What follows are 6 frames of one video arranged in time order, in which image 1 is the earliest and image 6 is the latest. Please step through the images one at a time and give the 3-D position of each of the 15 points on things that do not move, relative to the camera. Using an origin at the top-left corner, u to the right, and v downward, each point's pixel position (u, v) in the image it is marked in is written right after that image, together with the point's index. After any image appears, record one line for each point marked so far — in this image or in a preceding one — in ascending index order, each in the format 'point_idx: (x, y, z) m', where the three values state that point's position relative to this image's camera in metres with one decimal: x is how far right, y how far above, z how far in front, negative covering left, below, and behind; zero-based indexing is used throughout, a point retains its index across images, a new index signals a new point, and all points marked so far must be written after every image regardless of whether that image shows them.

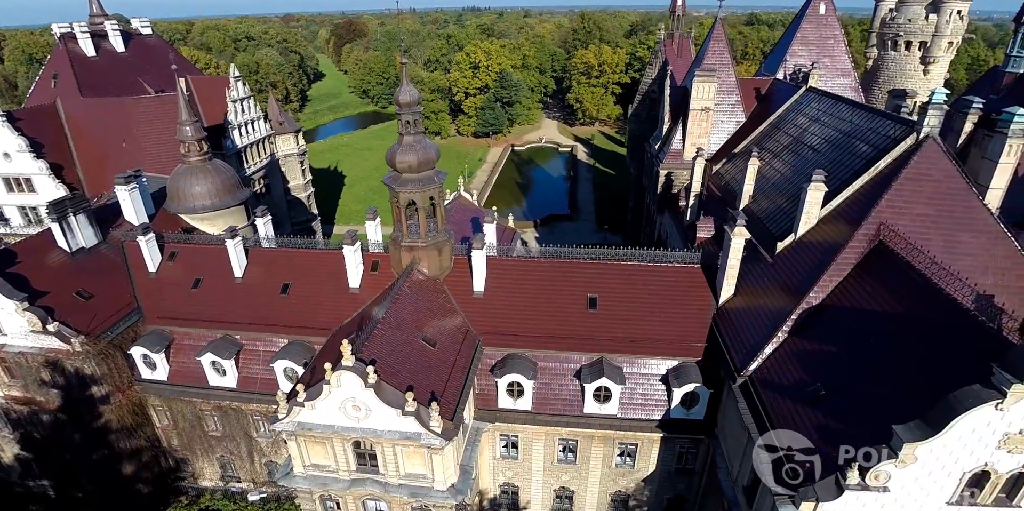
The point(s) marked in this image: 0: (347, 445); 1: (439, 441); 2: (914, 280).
0: (-5.7, -6.6, +19.3) m
1: (-2.4, -6.1, +18.3) m
2: (+12.8, -0.8, +17.7) m
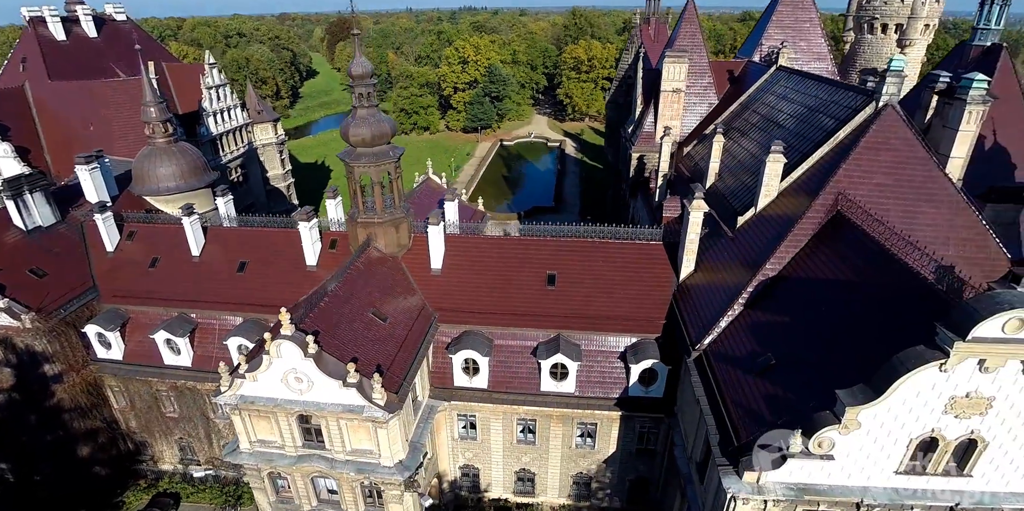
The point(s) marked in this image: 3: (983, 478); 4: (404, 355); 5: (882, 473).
0: (-7.5, -5.6, +18.9) m
1: (-4.2, -5.1, +17.9) m
2: (+11.0, +0.3, +17.2) m
3: (+12.5, -5.9, +14.8) m
4: (-3.9, -3.5, +19.9) m
5: (+9.8, -5.8, +14.7) m
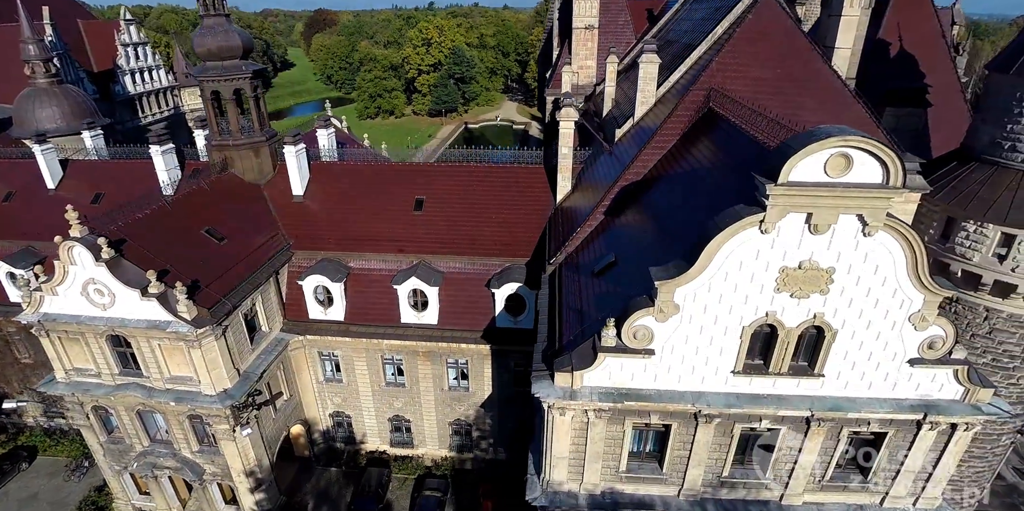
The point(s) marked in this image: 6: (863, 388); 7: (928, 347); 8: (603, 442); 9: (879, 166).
0: (-12.6, -2.6, +17.1) m
1: (-9.3, -2.1, +16.0) m
2: (+5.8, +3.3, +15.2) m
3: (+7.4, -2.8, +12.5) m
4: (-9.0, -0.6, +18.0) m
5: (+4.6, -2.7, +12.5) m
6: (+7.9, -3.0, +12.6) m
7: (+9.0, -2.0, +12.0) m
8: (+2.2, -4.5, +13.4) m
9: (+6.7, +1.6, +10.1) m
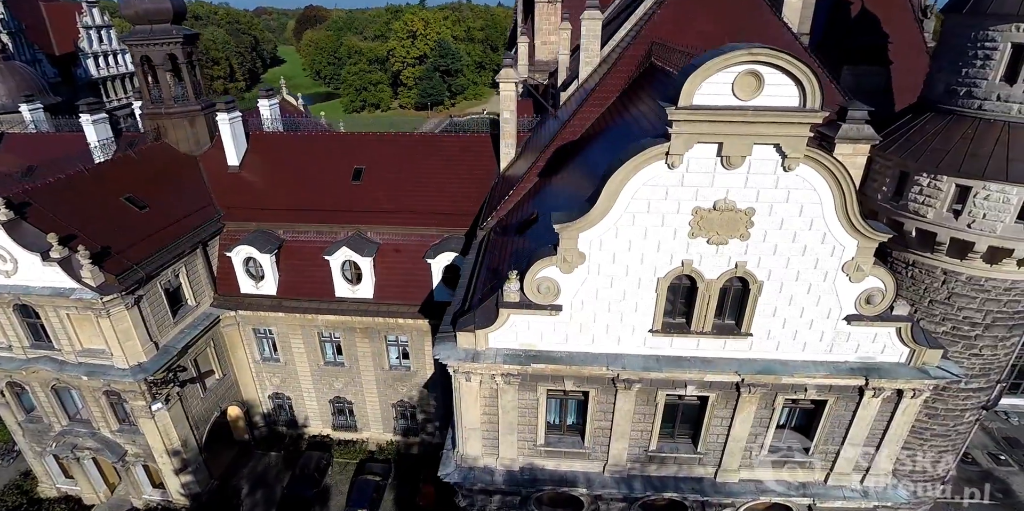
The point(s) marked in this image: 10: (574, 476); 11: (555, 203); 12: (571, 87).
0: (-14.6, -1.6, +16.2) m
1: (-11.4, -1.1, +15.1) m
2: (+3.8, +4.4, +14.1) m
3: (+5.3, -1.7, +11.4) m
4: (-11.0, +0.4, +17.1) m
5: (+2.5, -1.6, +11.4) m
6: (+5.8, -1.9, +11.5) m
7: (+6.9, -0.9, +10.9) m
8: (+0.1, -3.4, +12.3) m
9: (+4.5, +2.7, +9.0) m
10: (+1.4, -5.2, +13.0) m
11: (+1.1, +1.2, +13.5) m
12: (+2.1, +5.7, +18.9) m
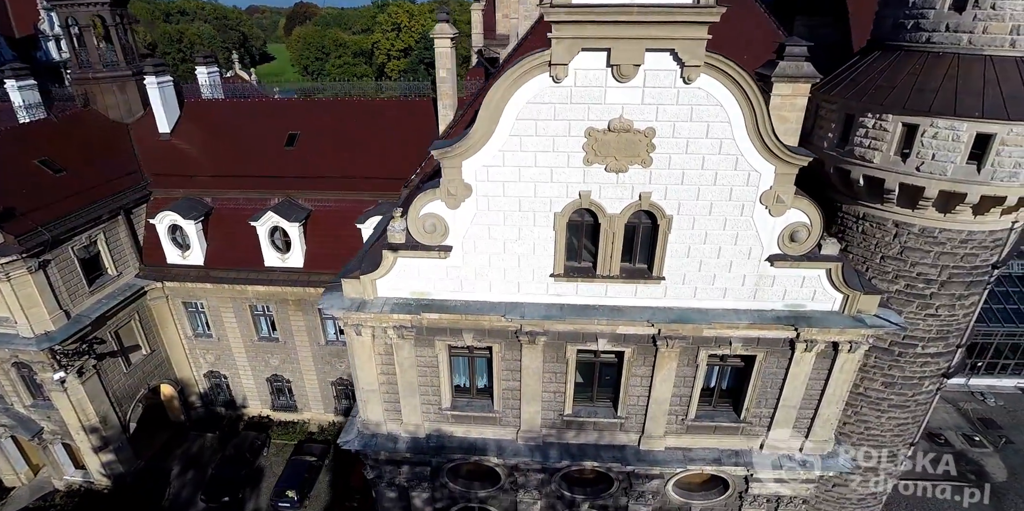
0: (-16.6, -0.6, +15.3) m
1: (-13.4, 0.0, +14.2) m
2: (+1.7, +5.5, +13.1) m
3: (+3.2, -0.6, +10.3) m
4: (-13.0, +1.5, +16.2) m
5: (+0.5, -0.5, +10.3) m
6: (+3.8, -0.8, +10.4) m
7: (+4.8, +0.3, +9.7) m
8: (-1.9, -2.3, +11.2) m
9: (+2.4, +3.9, +8.0) m
10: (-0.6, -4.0, +11.9) m
11: (-1.0, +2.4, +12.4) m
12: (+0.2, +6.7, +17.9) m
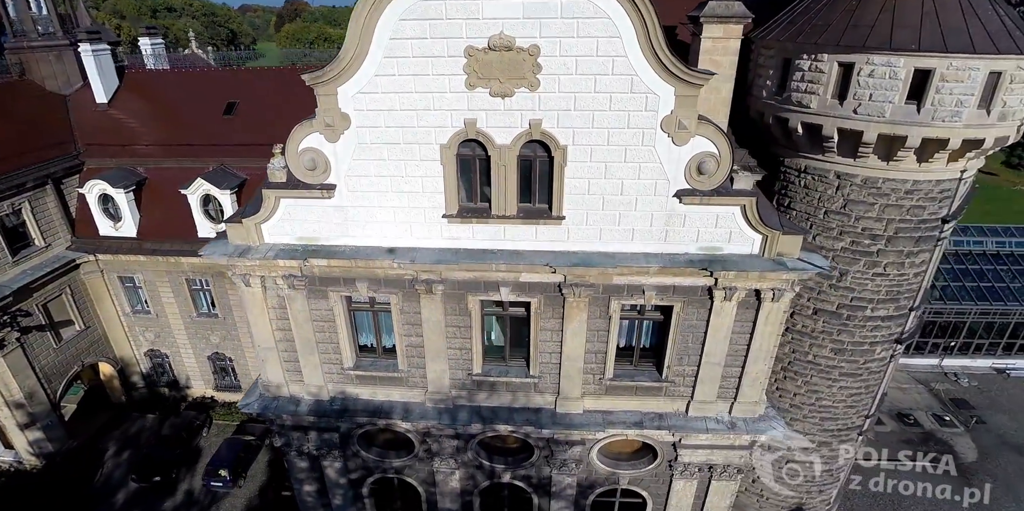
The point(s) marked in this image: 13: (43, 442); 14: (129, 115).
0: (-18.4, +0.3, +14.7) m
1: (-15.2, +0.9, +13.6) m
2: (-0.1, +6.5, +12.4) m
3: (+1.4, +0.4, +9.5) m
4: (-14.8, +2.4, +15.6) m
5: (-1.4, +0.6, +9.6) m
6: (+2.0, +0.3, +9.6) m
7: (+3.0, +1.3, +9.0) m
8: (-3.8, -1.3, +10.5) m
9: (+0.6, +4.9, +7.3) m
10: (-2.4, -3.0, +11.2) m
11: (-2.8, +3.3, +11.7) m
12: (-1.6, +7.7, +17.2) m
13: (-14.6, -5.8, +17.4) m
14: (-12.9, +4.7, +18.9) m
